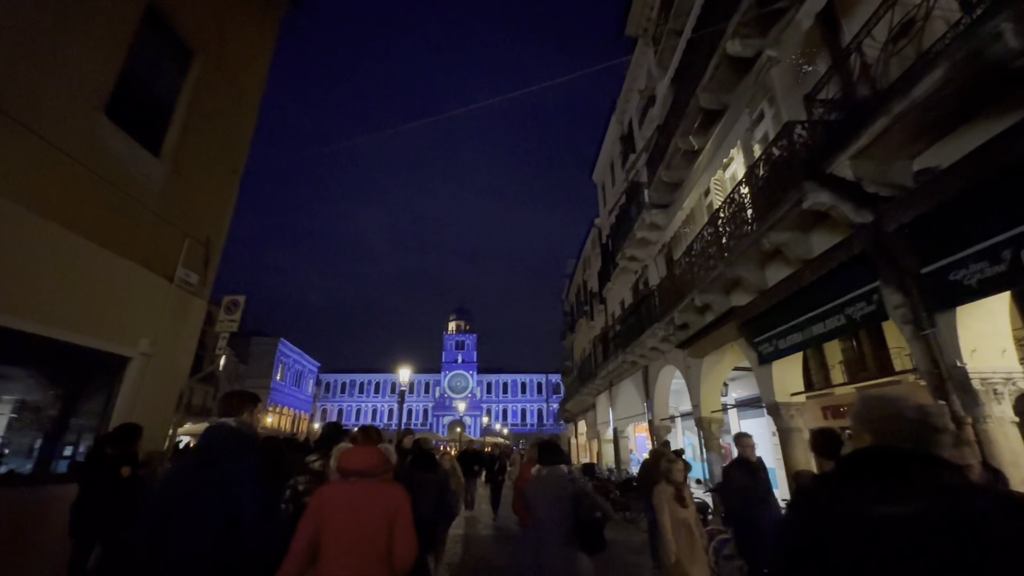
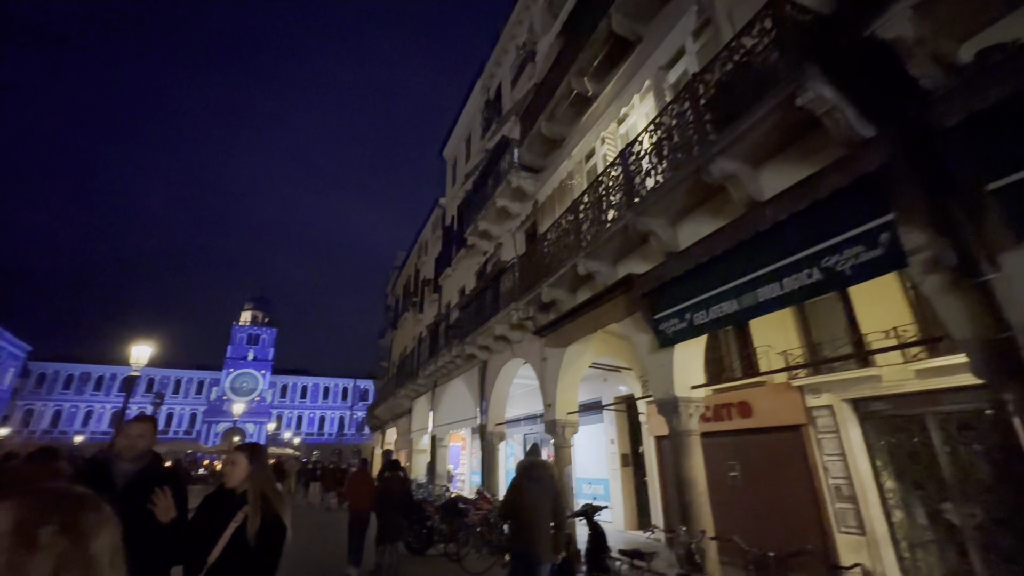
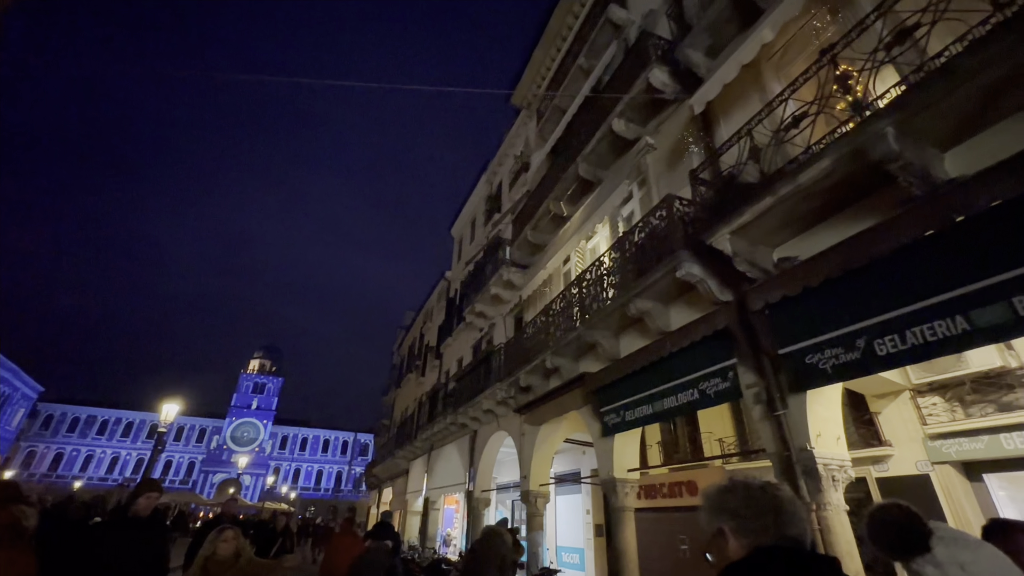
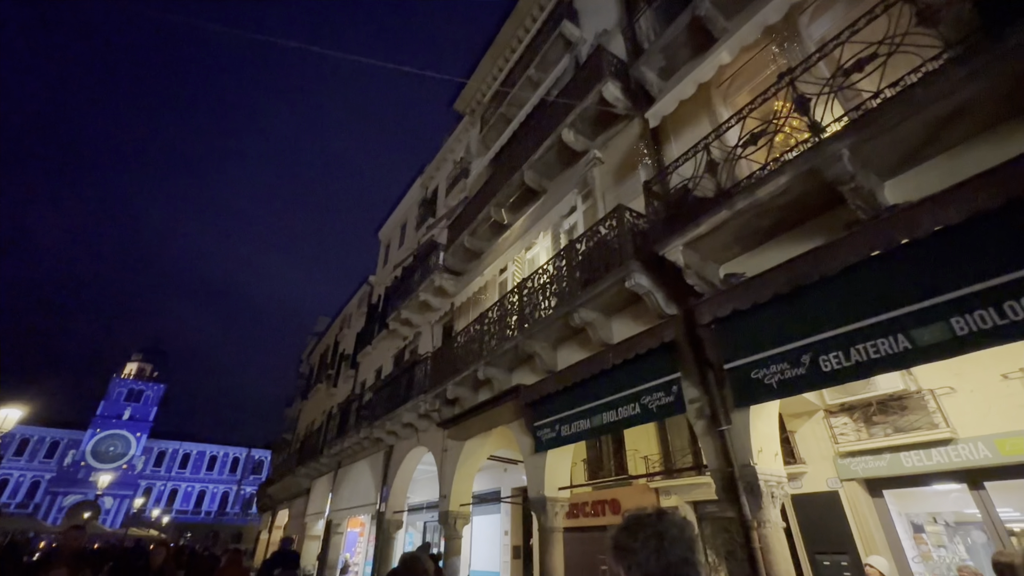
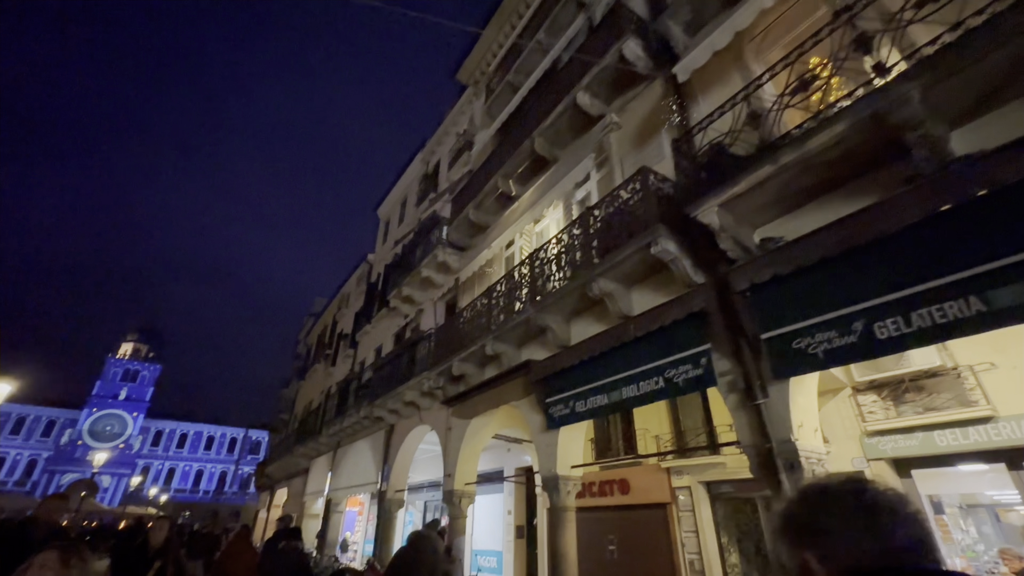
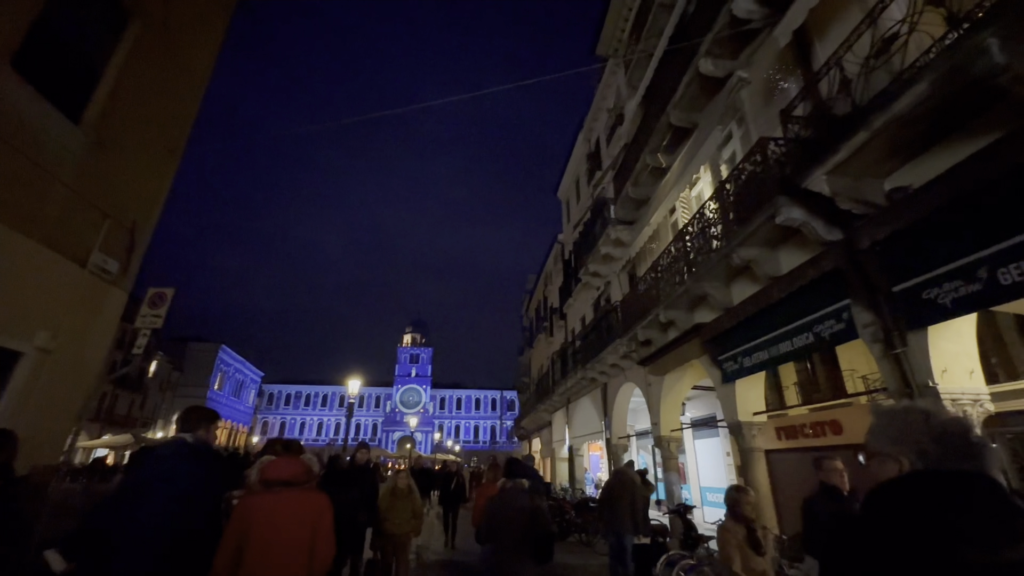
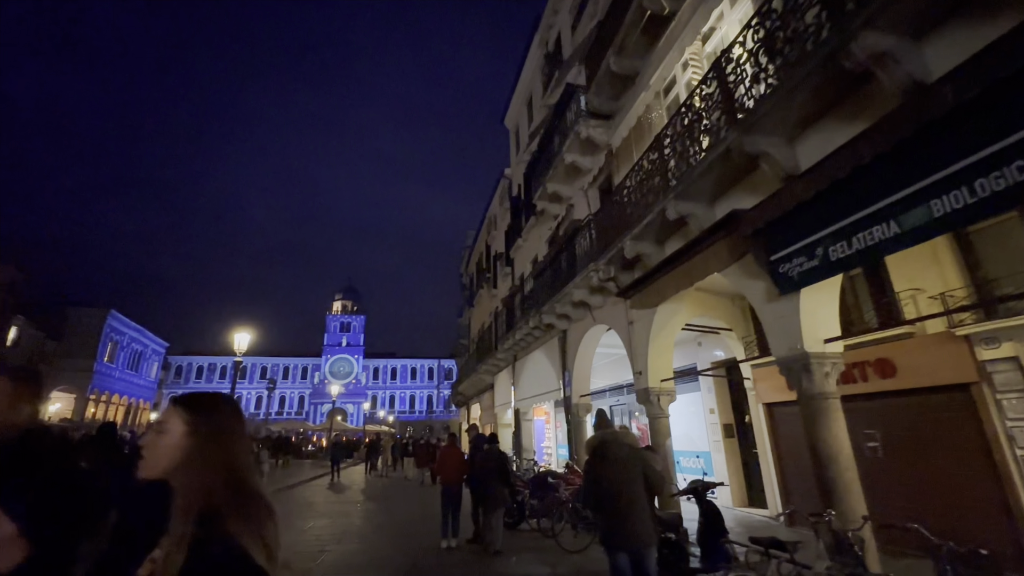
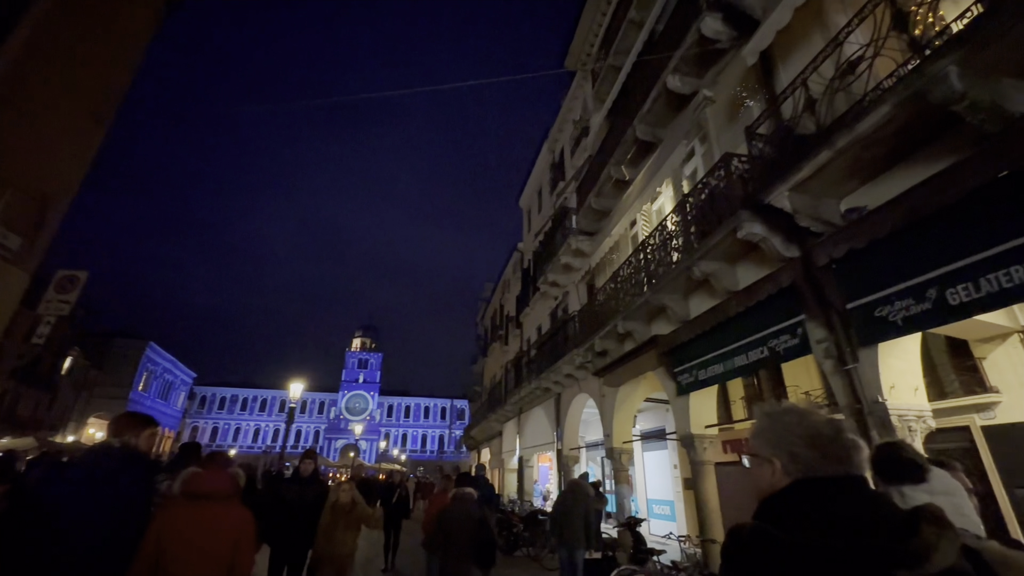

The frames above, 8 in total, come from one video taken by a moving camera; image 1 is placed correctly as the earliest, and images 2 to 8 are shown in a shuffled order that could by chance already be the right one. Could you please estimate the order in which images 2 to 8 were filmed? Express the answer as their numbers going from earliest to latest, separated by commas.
6, 8, 3, 4, 5, 2, 7
